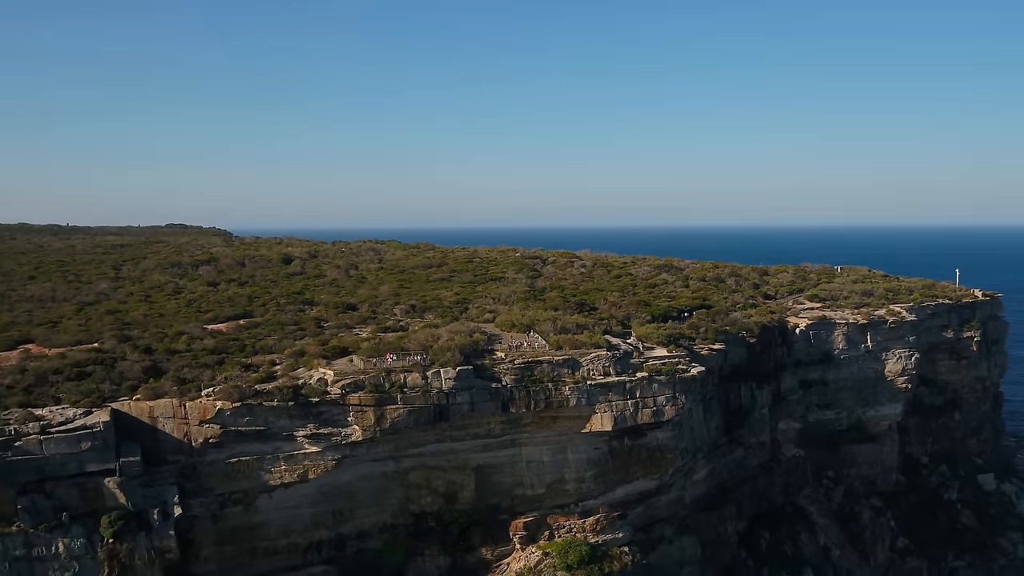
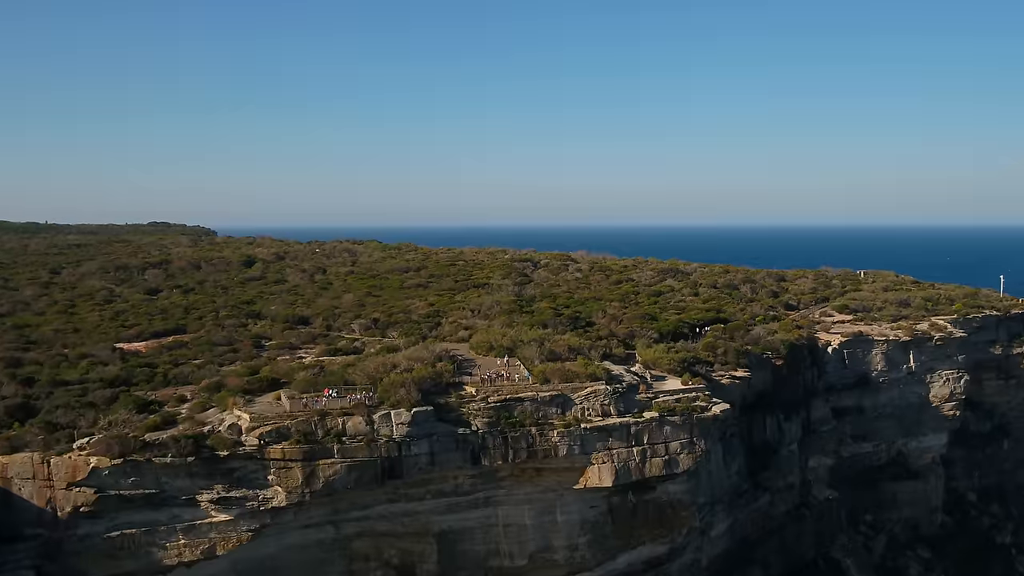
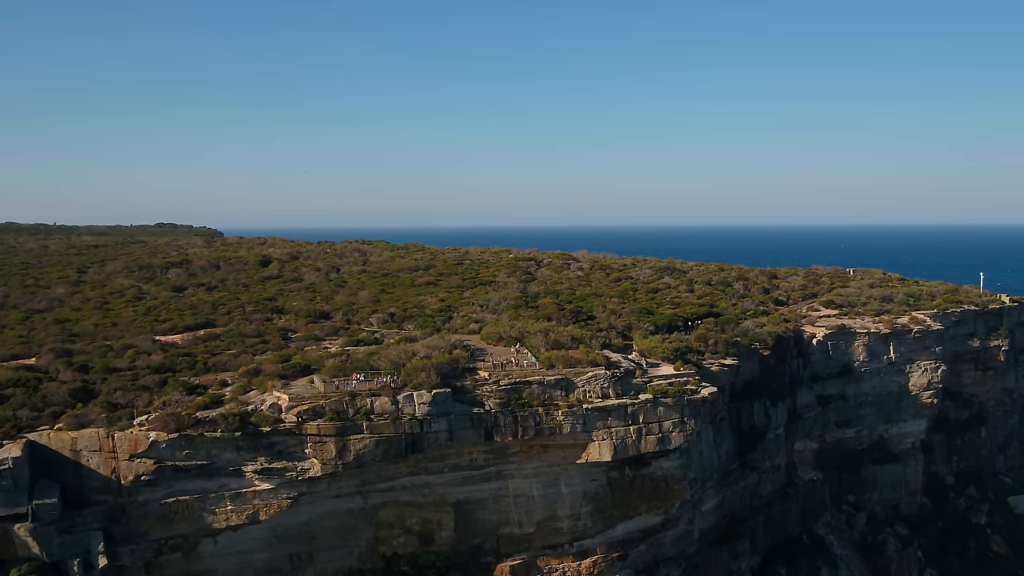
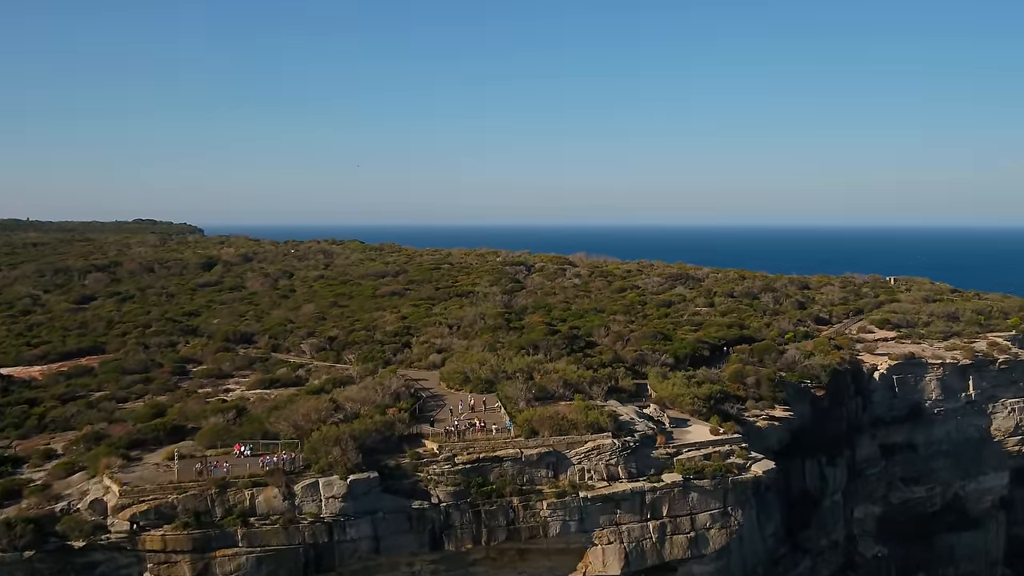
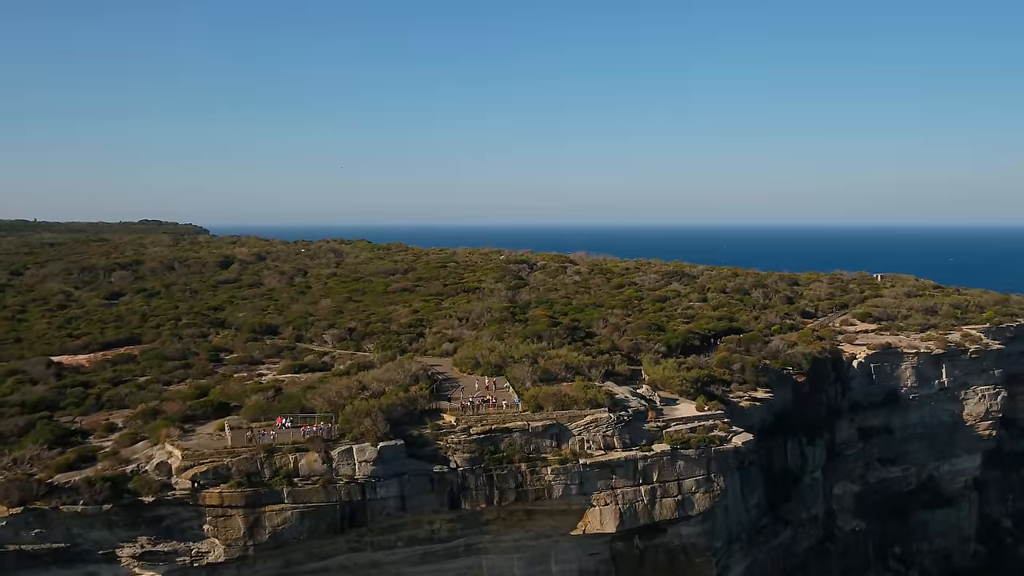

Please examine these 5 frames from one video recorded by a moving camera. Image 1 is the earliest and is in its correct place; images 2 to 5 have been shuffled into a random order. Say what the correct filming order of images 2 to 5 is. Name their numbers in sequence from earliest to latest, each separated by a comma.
3, 2, 5, 4
